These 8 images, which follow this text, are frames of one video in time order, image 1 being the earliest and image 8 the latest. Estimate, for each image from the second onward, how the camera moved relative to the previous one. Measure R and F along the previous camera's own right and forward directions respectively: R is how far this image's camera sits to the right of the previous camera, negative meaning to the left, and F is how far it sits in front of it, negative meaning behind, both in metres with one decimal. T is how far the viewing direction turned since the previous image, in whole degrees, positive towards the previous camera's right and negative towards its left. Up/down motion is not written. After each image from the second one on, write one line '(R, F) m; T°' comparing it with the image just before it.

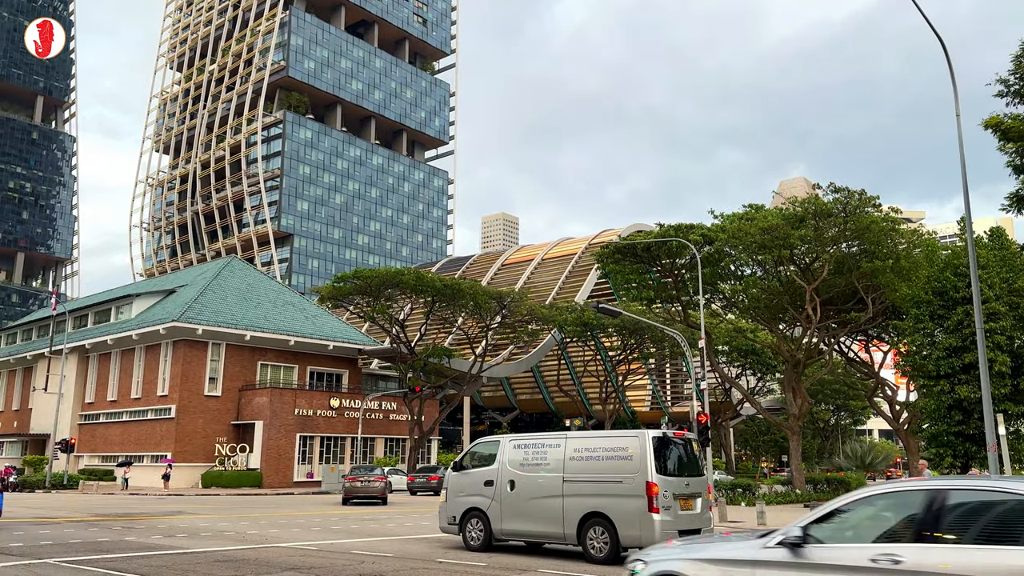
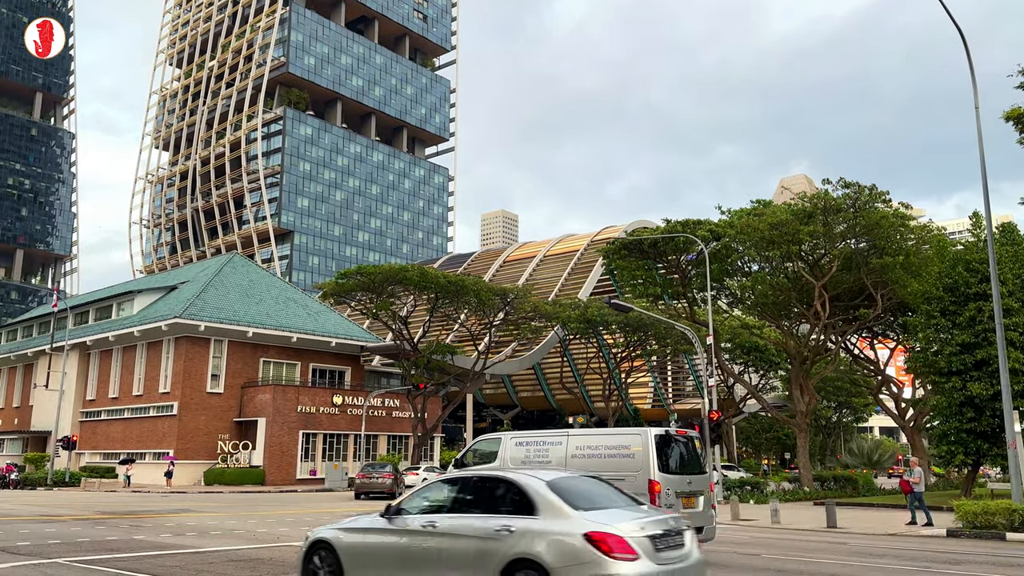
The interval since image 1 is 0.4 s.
(-0.3, +0.3) m; 0°
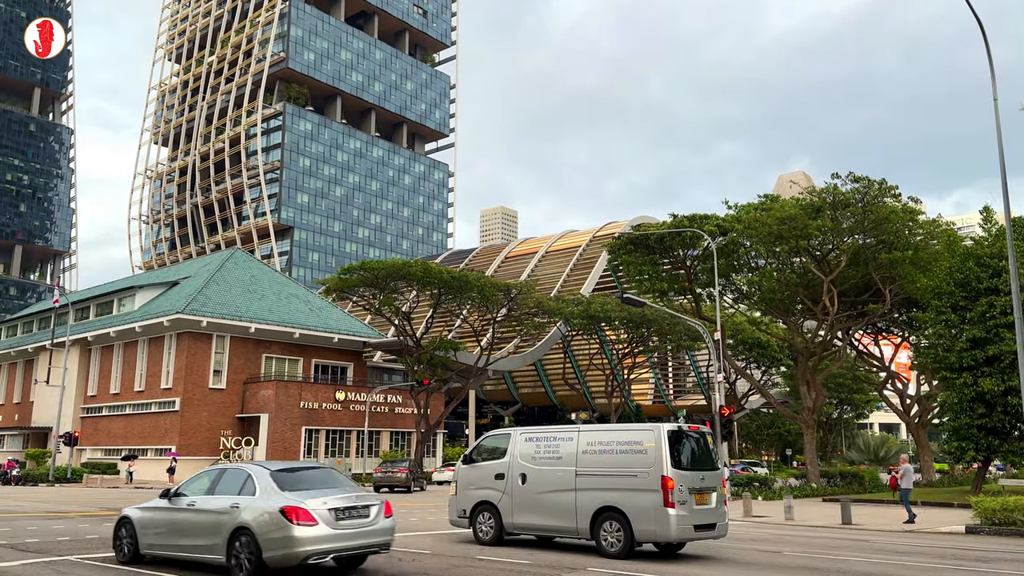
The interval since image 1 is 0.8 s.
(-0.3, +0.2) m; 0°
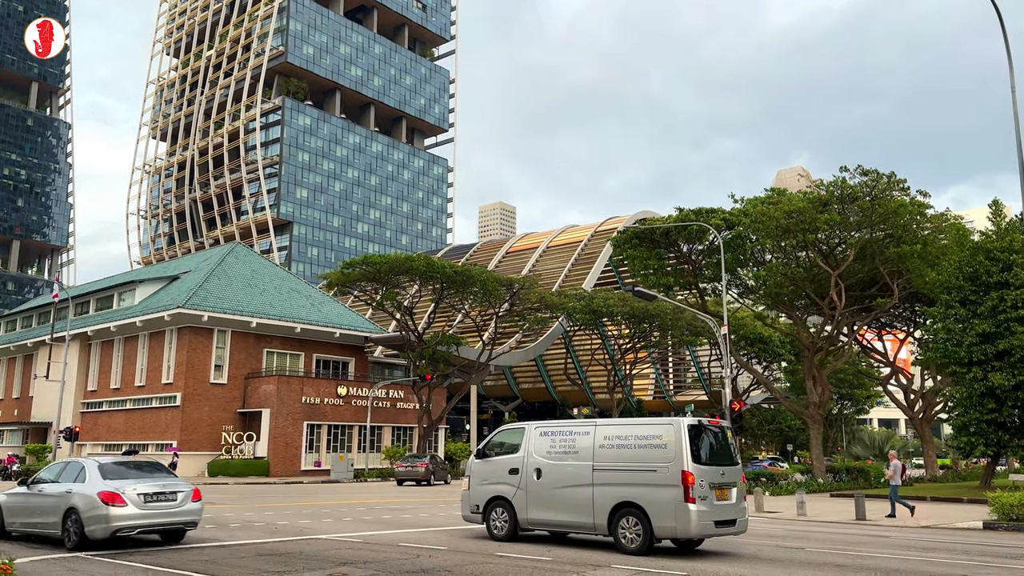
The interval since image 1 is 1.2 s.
(-0.3, +0.2) m; 0°
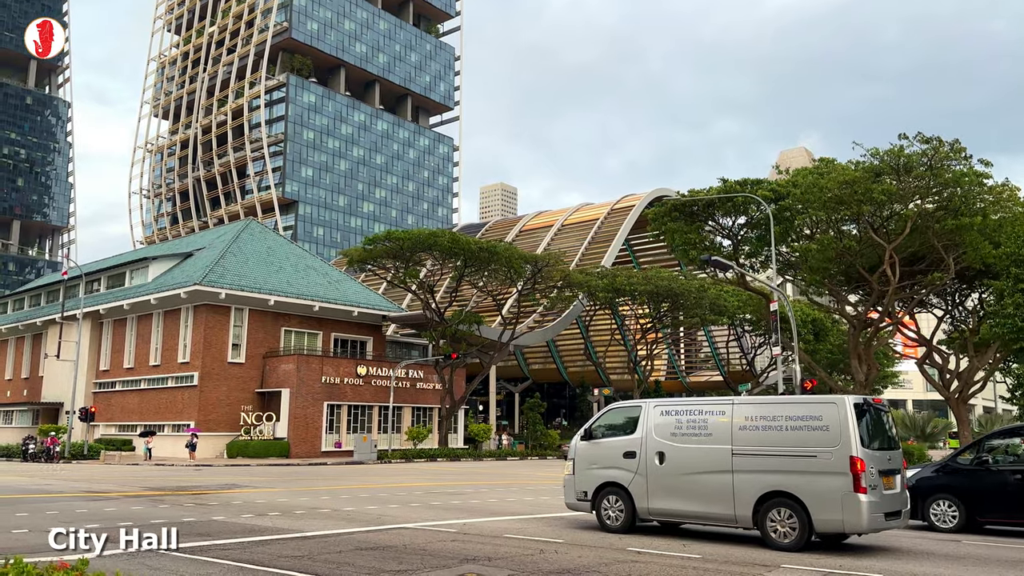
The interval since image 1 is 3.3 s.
(-1.5, +1.3) m; 0°
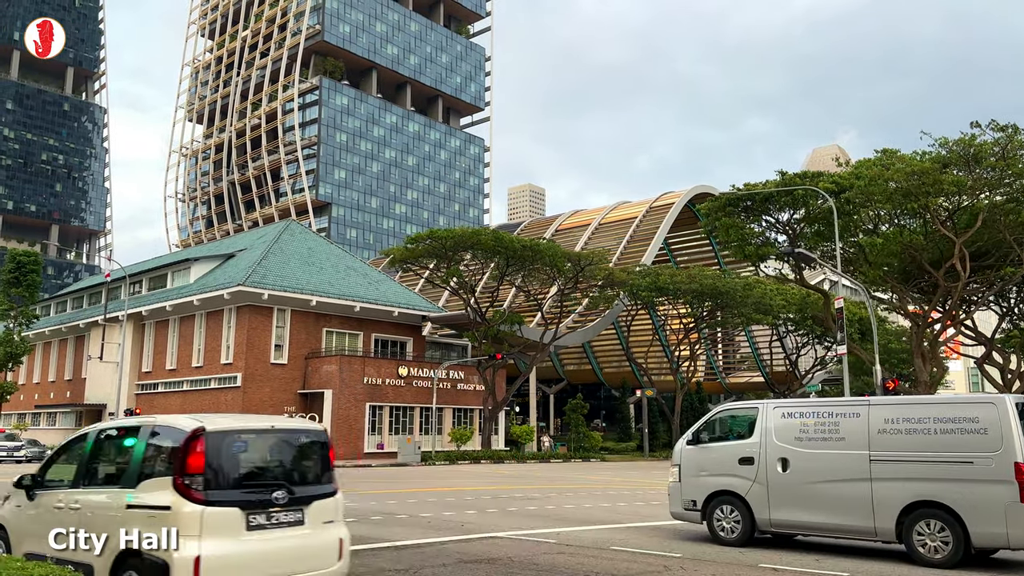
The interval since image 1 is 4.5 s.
(-0.9, +0.7) m; -2°
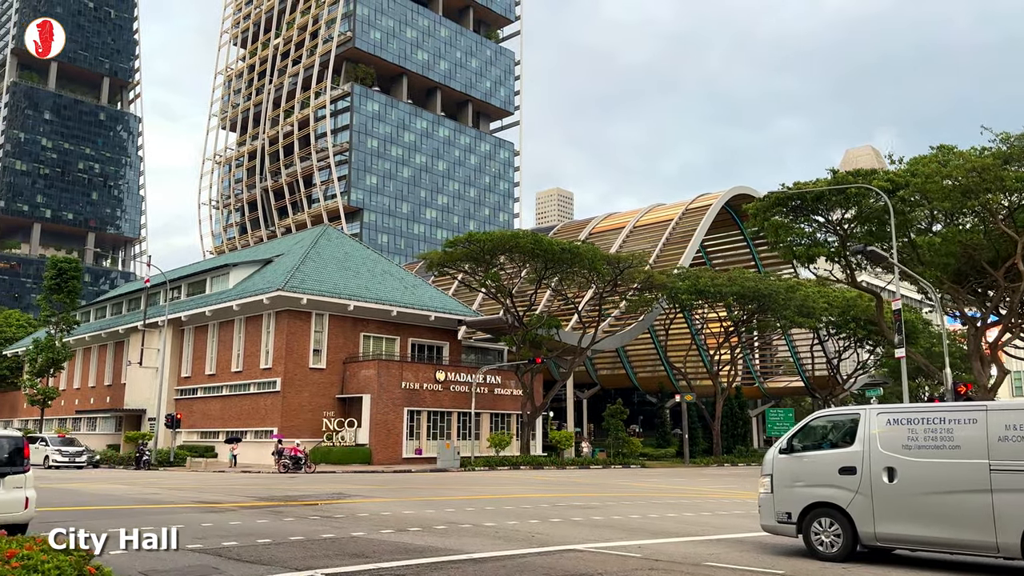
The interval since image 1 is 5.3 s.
(-0.6, +0.5) m; -2°
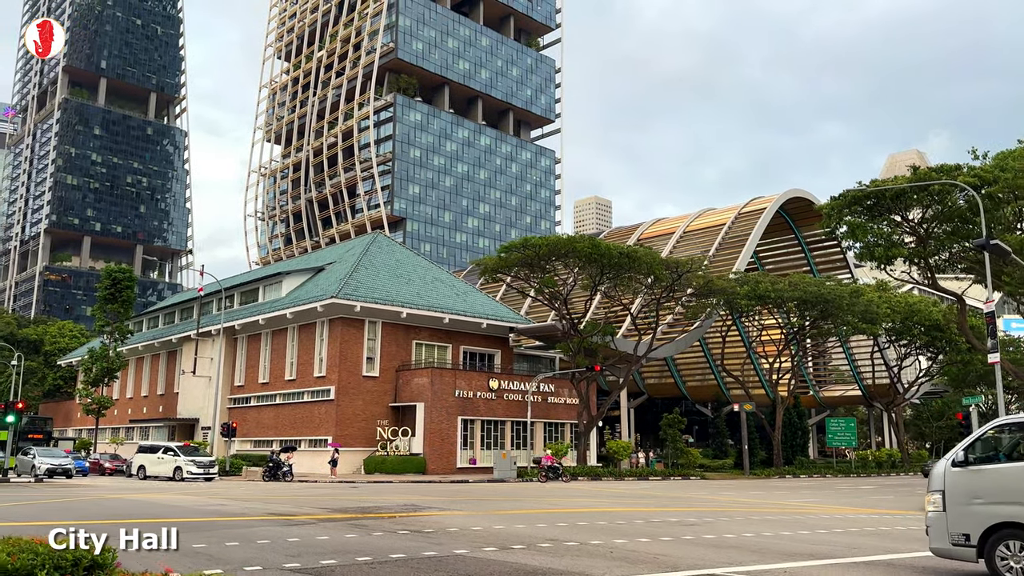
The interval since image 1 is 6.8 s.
(-1.0, +0.9) m; -3°
